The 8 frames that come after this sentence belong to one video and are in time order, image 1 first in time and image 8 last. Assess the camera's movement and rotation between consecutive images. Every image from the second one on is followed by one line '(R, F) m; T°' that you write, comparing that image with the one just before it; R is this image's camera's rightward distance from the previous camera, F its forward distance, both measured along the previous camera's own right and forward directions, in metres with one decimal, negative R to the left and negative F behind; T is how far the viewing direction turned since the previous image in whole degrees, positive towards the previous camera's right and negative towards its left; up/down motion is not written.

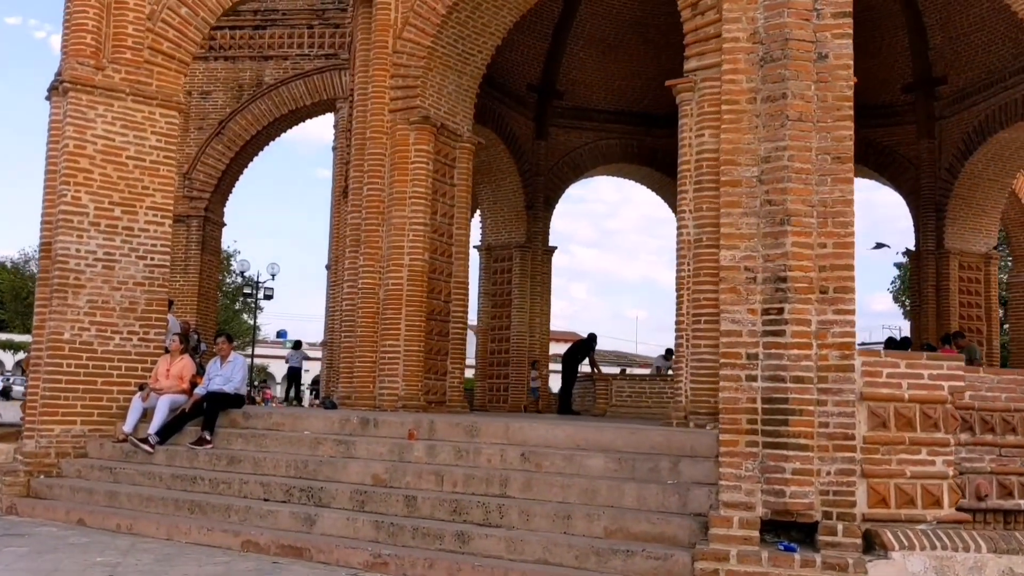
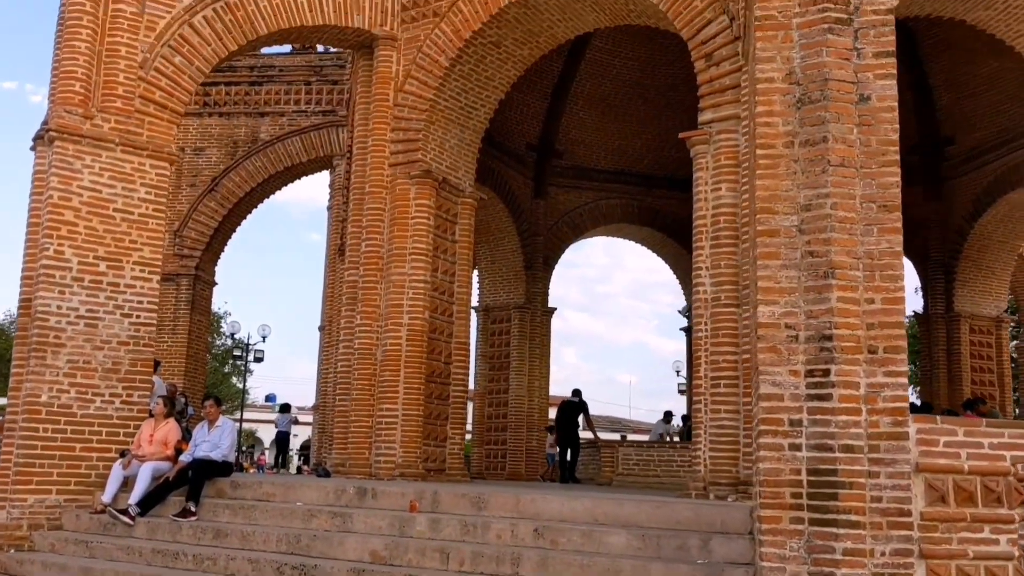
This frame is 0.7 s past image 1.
(-0.2, +0.6) m; +1°
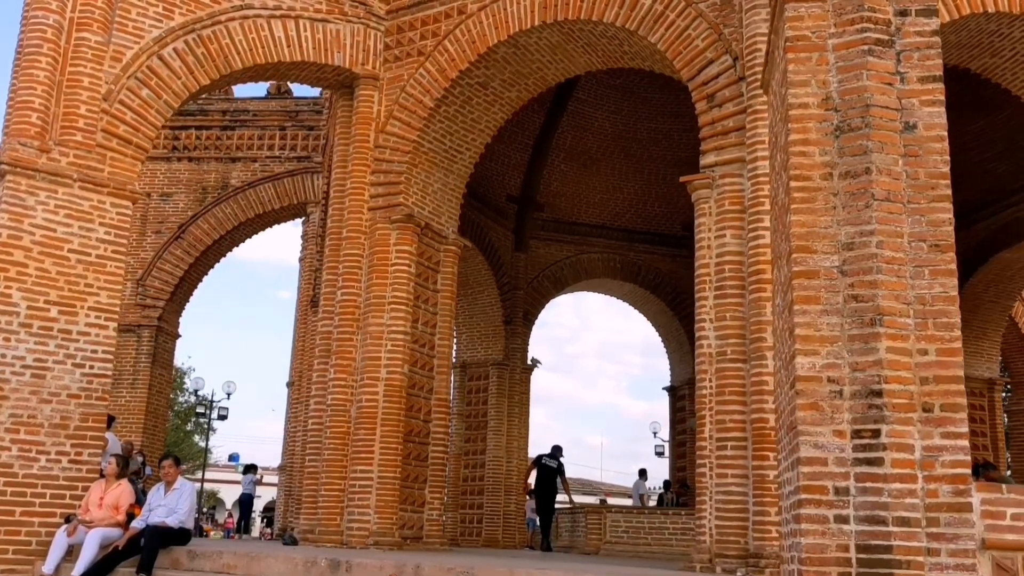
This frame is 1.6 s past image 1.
(-0.2, +0.7) m; +2°
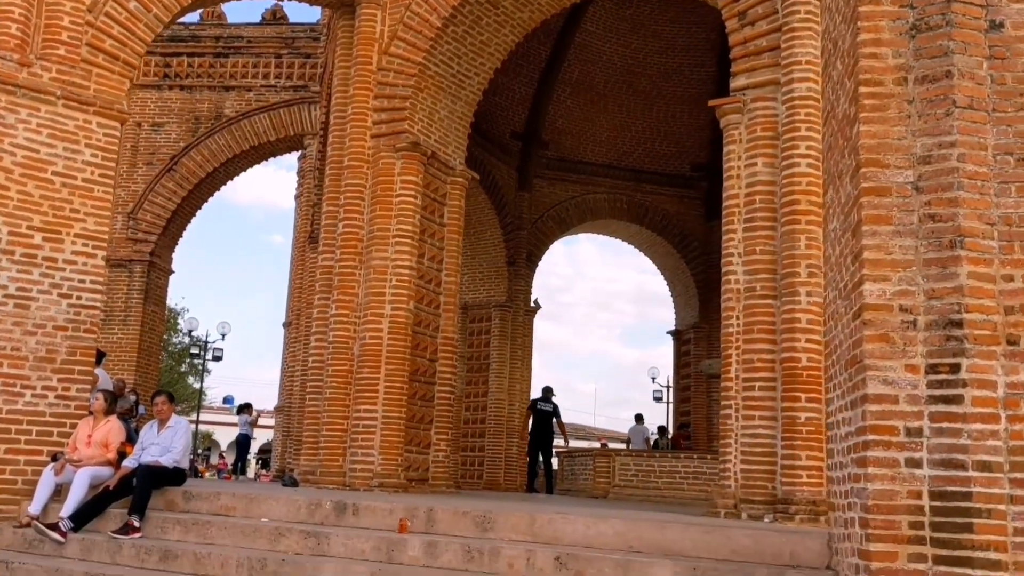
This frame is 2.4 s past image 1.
(-0.2, +0.6) m; 0°
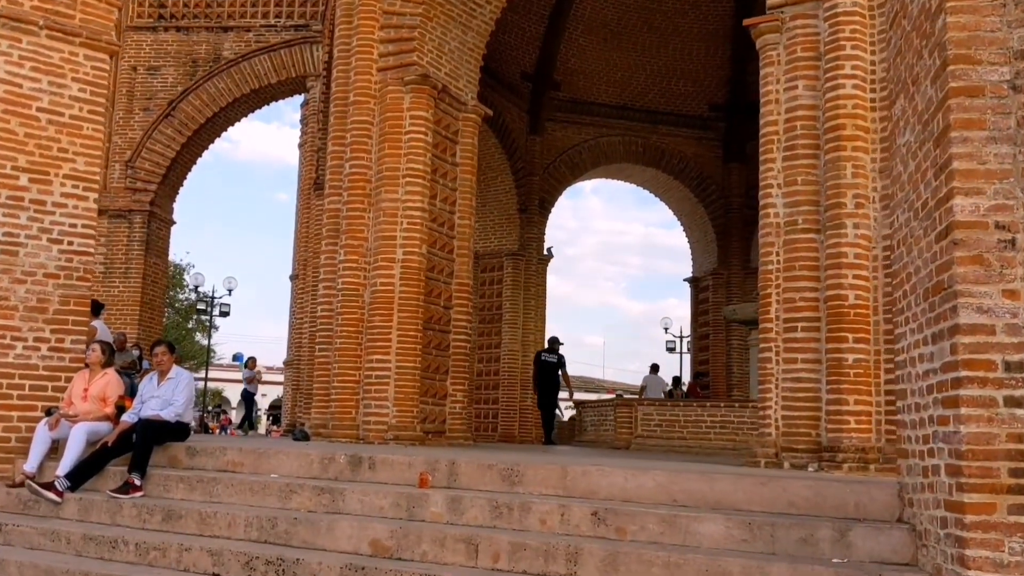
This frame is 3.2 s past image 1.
(-0.1, +0.6) m; 0°
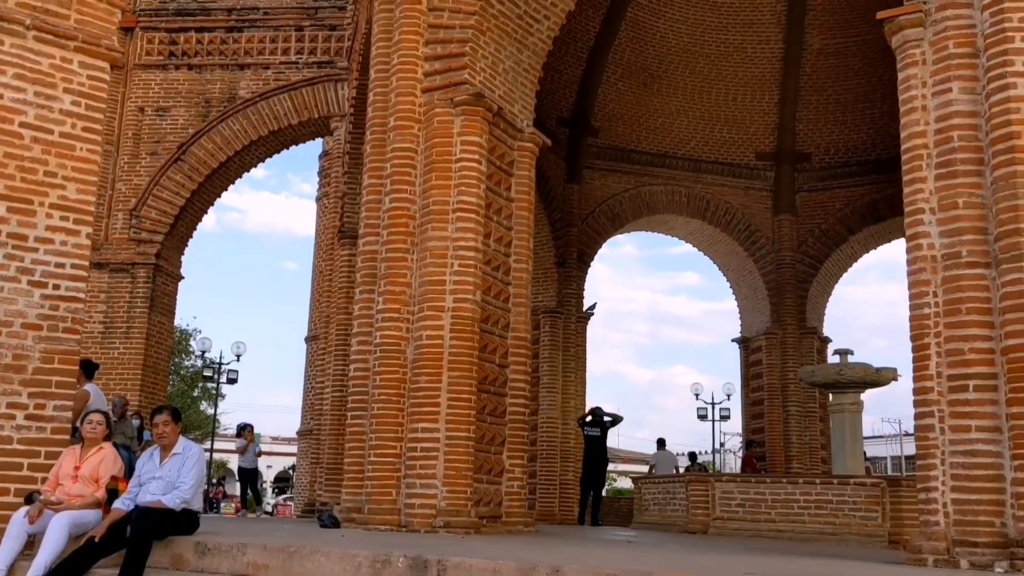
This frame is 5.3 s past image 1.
(-0.6, +1.6) m; 0°
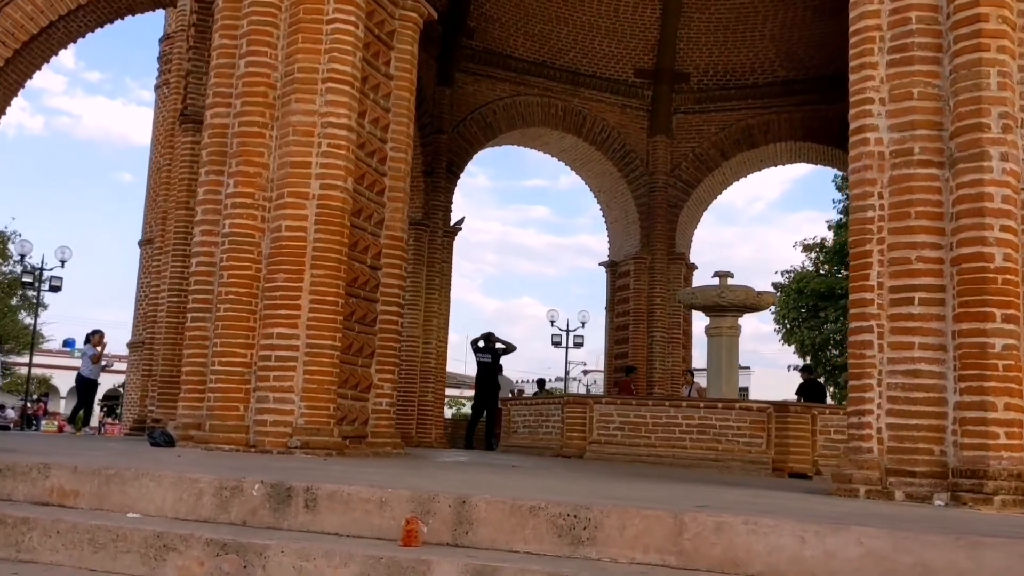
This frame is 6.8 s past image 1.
(-0.2, +1.1) m; +9°
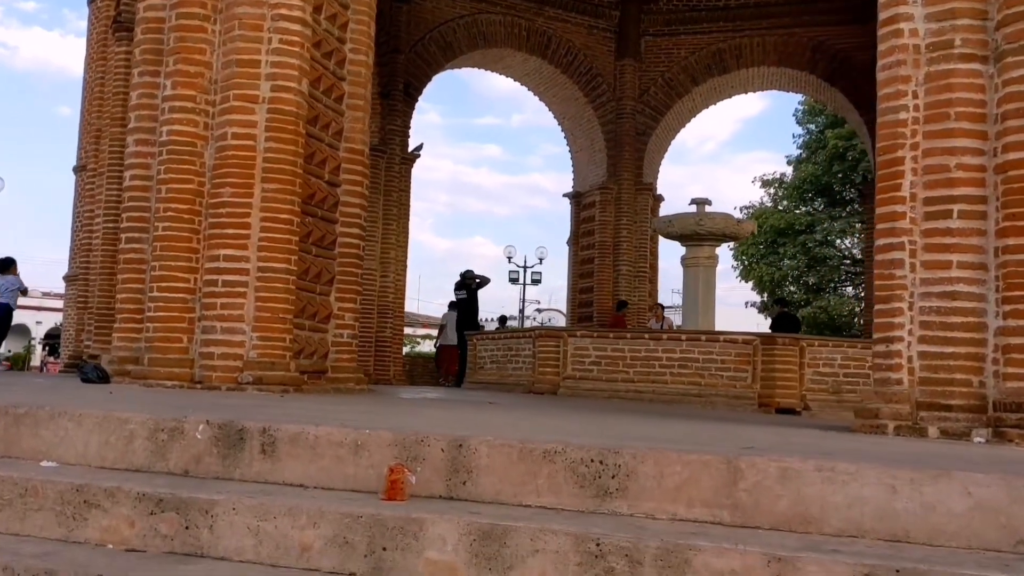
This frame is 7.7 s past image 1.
(-0.2, +0.7) m; +3°
